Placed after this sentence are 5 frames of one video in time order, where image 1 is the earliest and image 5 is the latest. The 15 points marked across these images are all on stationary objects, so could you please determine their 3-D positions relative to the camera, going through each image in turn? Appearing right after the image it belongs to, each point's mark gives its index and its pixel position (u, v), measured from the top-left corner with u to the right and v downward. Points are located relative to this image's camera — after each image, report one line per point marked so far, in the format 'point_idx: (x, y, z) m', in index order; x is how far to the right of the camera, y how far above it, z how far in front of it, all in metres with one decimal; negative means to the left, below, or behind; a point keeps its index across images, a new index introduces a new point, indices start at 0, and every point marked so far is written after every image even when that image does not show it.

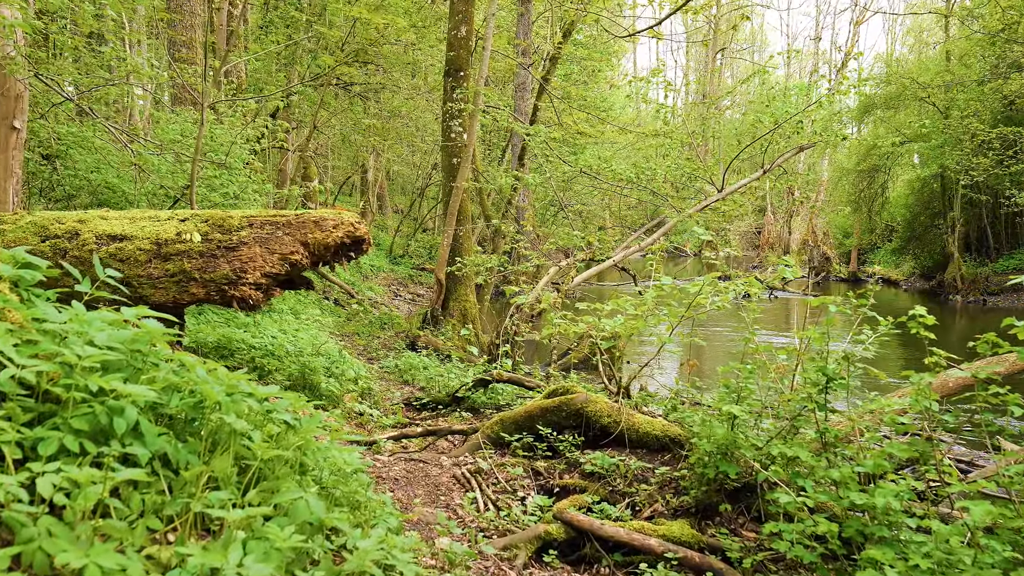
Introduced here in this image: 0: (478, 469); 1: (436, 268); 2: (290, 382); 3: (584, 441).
0: (-0.3, -1.7, +6.2) m
1: (-1.8, +0.5, +15.4) m
2: (-2.9, -1.2, +8.4) m
3: (+0.7, -1.5, +6.4) m
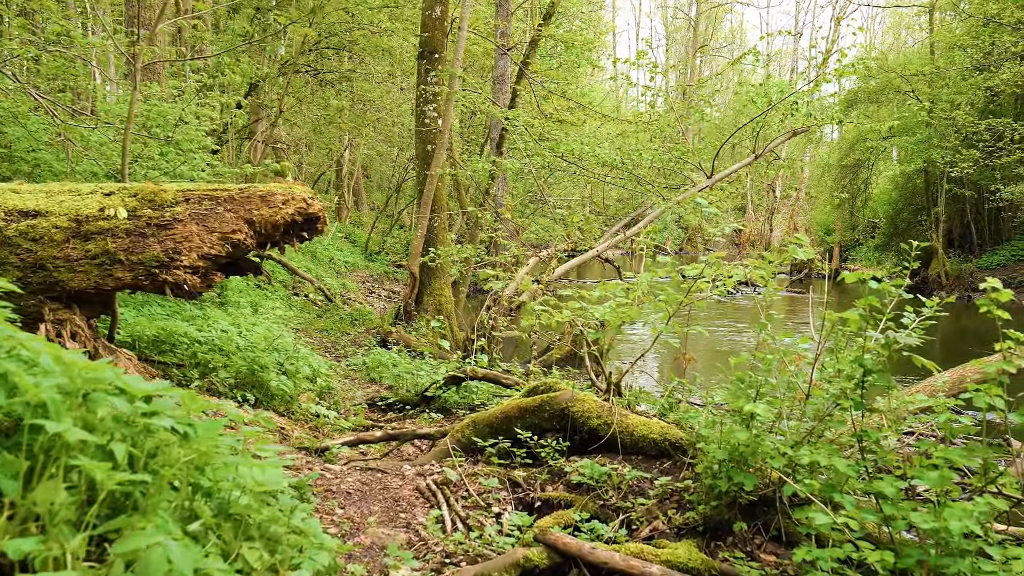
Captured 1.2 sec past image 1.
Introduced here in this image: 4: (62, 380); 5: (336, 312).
0: (-0.6, -1.6, +5.3) m
1: (-2.3, +0.6, +14.4) m
2: (-3.2, -1.1, +7.4) m
3: (+0.5, -1.4, +5.6) m
4: (-1.6, -0.3, +2.2) m
5: (-4.9, -0.7, +17.8) m
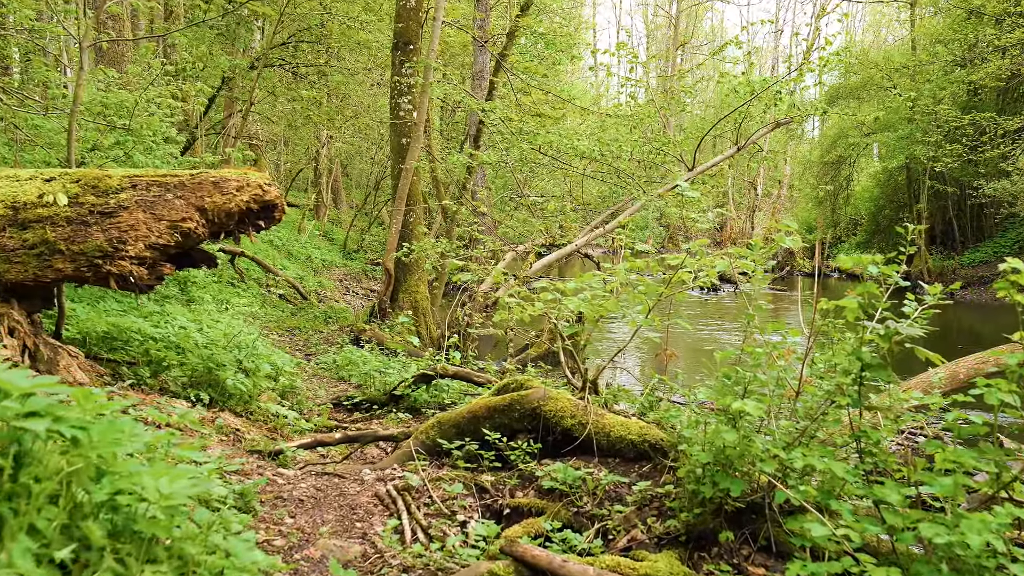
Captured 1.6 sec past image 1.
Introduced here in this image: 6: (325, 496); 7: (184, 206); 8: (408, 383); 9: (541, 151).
0: (-0.8, -1.5, +4.9) m
1: (-2.8, +0.7, +14.0) m
2: (-3.5, -1.0, +6.9) m
3: (+0.2, -1.3, +5.2) m
4: (-1.7, -0.2, +1.8) m
5: (-5.4, -0.6, +17.3) m
6: (-1.4, -1.5, +4.8) m
7: (-3.2, +0.8, +6.3) m
8: (-1.3, -1.2, +8.0) m
9: (+0.6, +3.0, +14.0) m
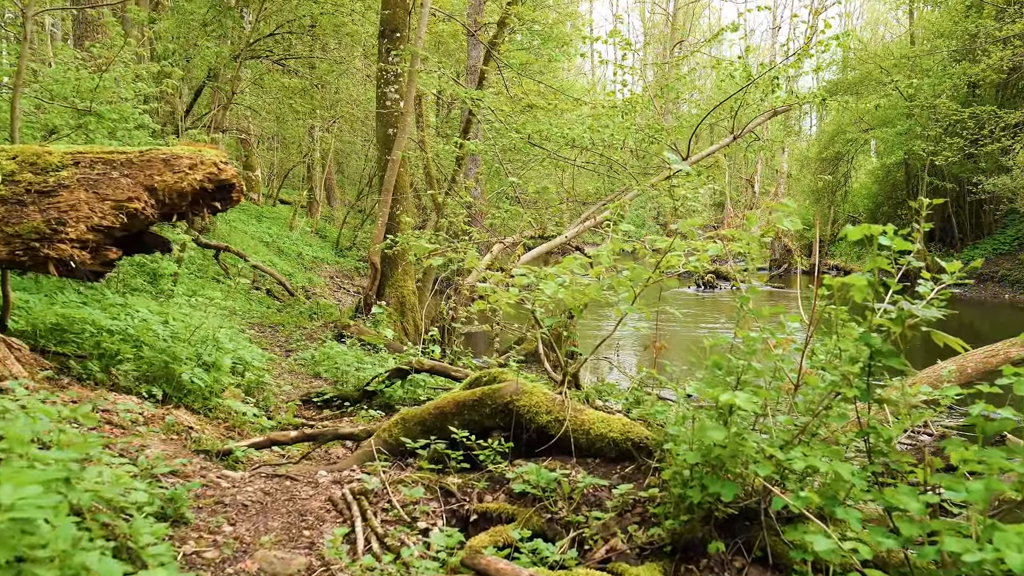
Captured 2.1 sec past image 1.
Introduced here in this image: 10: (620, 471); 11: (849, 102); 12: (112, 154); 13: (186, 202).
0: (-1.0, -1.4, +4.4) m
1: (-3.0, +0.8, +13.5) m
2: (-3.7, -0.9, +6.4) m
3: (0.0, -1.2, +4.7) m
4: (-1.9, -0.1, +1.3) m
5: (-5.7, -0.5, +16.8) m
6: (-1.6, -1.4, +4.3) m
7: (-3.4, +0.9, +5.8) m
8: (-1.5, -1.1, +7.6) m
9: (+0.4, +3.1, +13.5) m
10: (+0.7, -1.2, +4.4) m
11: (+8.5, +4.7, +16.2) m
12: (-3.6, +1.2, +5.9) m
13: (-3.1, +0.8, +6.1) m
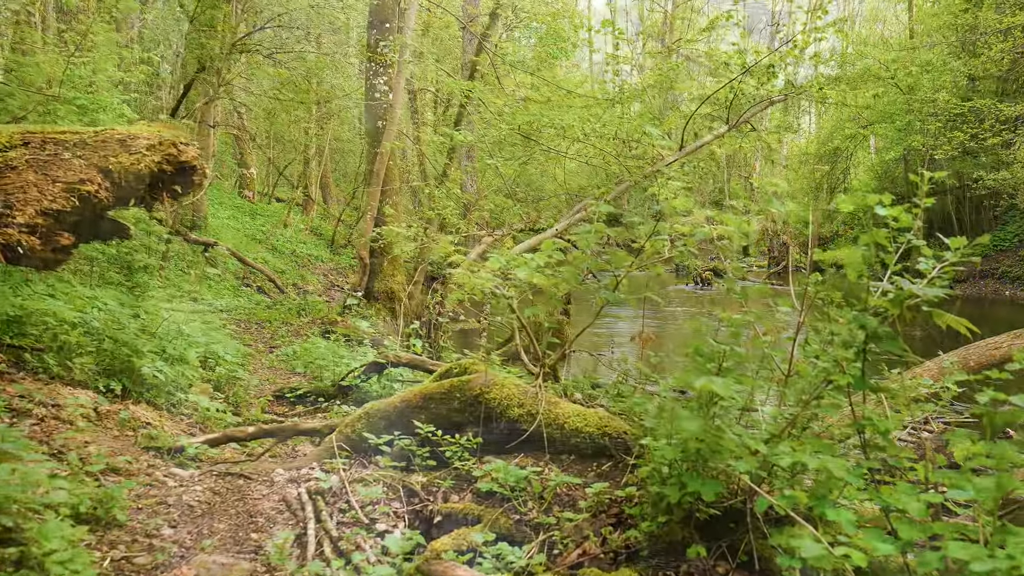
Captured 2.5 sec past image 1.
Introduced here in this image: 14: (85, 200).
0: (-1.2, -1.3, +4.1) m
1: (-3.2, +0.9, +13.2) m
2: (-3.9, -0.8, +6.1) m
3: (-0.2, -1.1, +4.4) m
4: (-2.1, 0.0, +1.0) m
5: (-5.9, -0.4, +16.5) m
6: (-1.8, -1.3, +4.0) m
7: (-3.6, +1.0, +5.5) m
8: (-1.7, -1.0, +7.2) m
9: (+0.2, +3.2, +13.2) m
10: (+0.6, -1.1, +4.1) m
11: (+8.3, +4.8, +15.9) m
12: (-3.8, +1.3, +5.6) m
13: (-3.3, +0.9, +5.8) m
14: (-3.6, +0.7, +5.4) m
